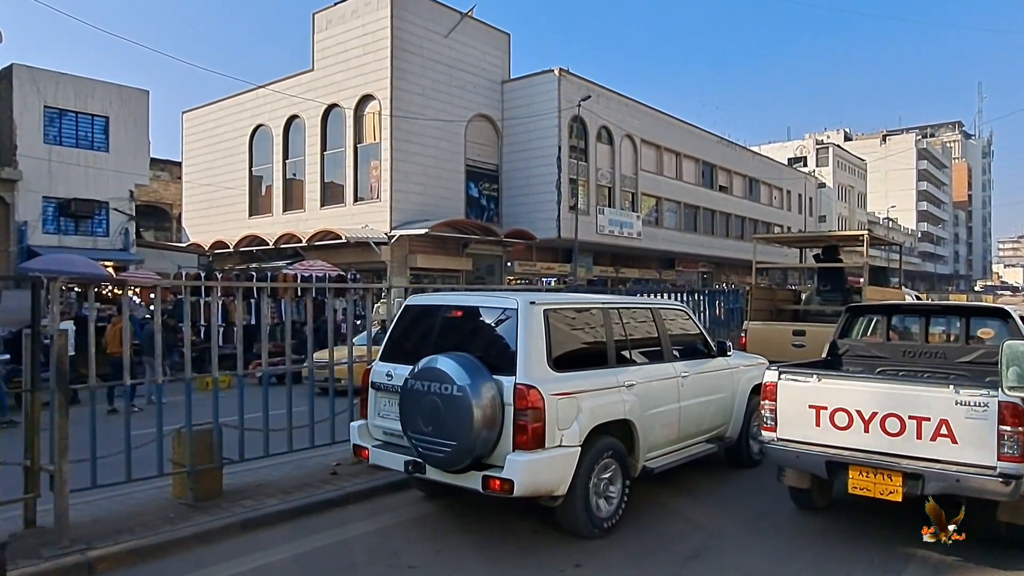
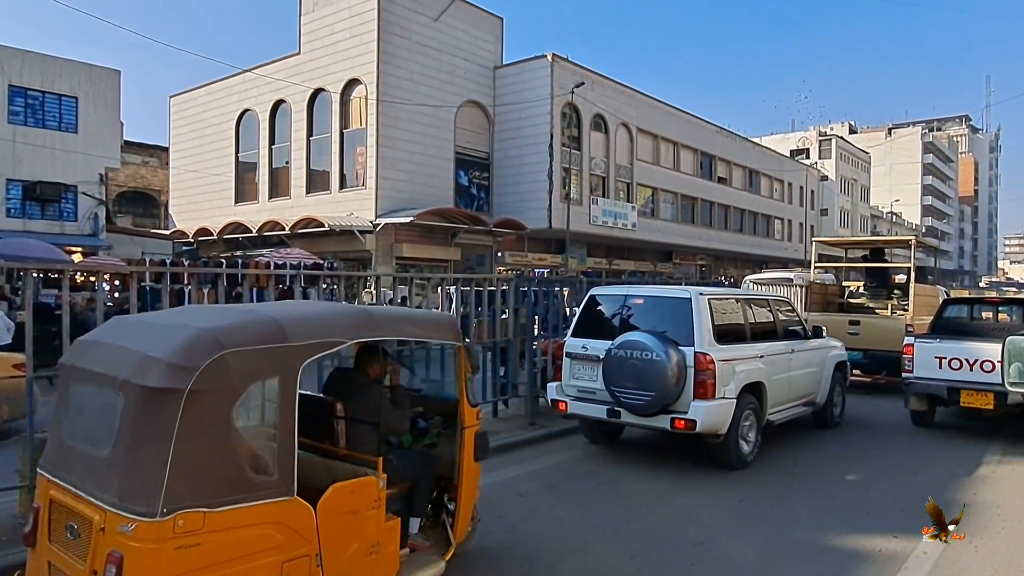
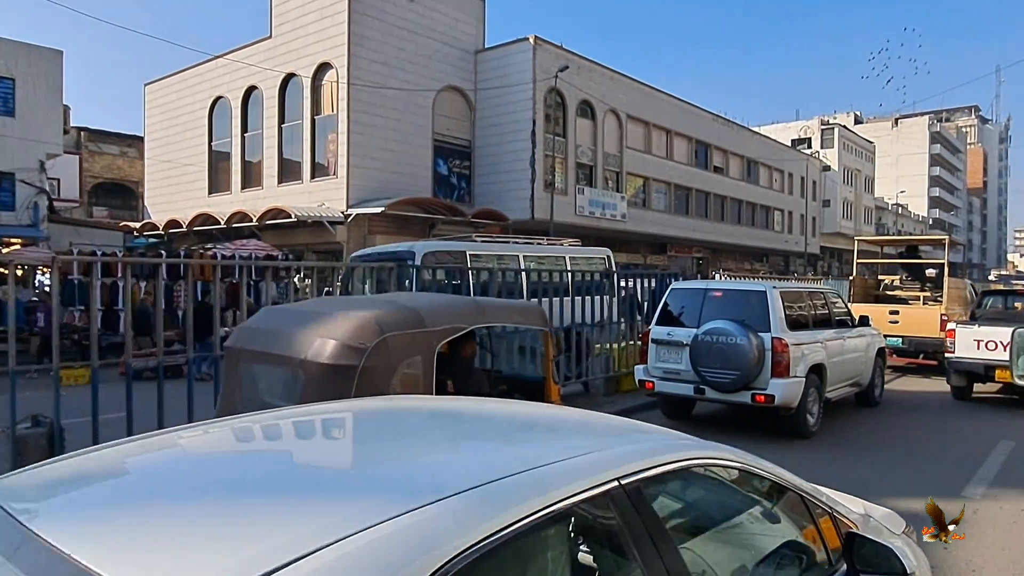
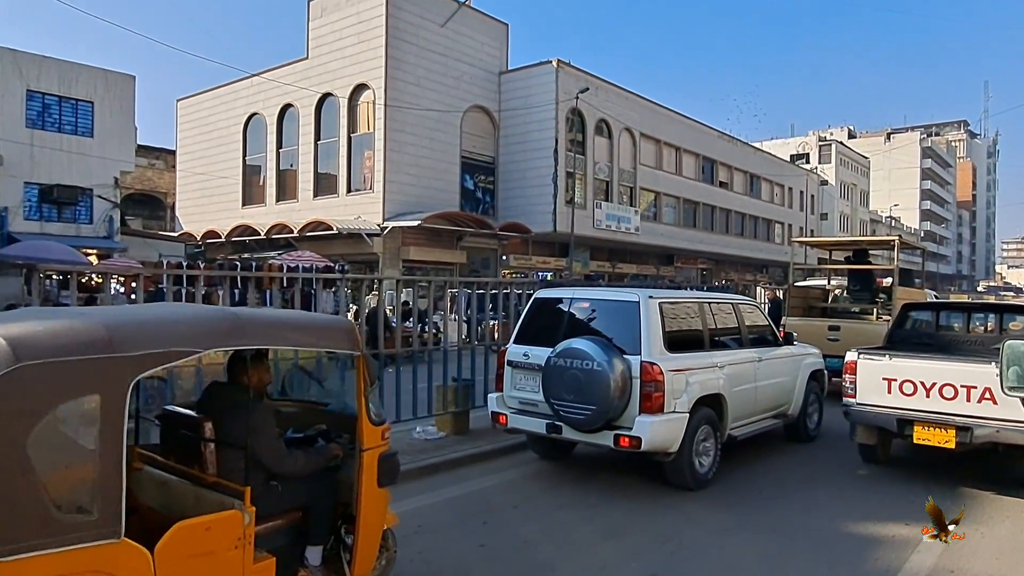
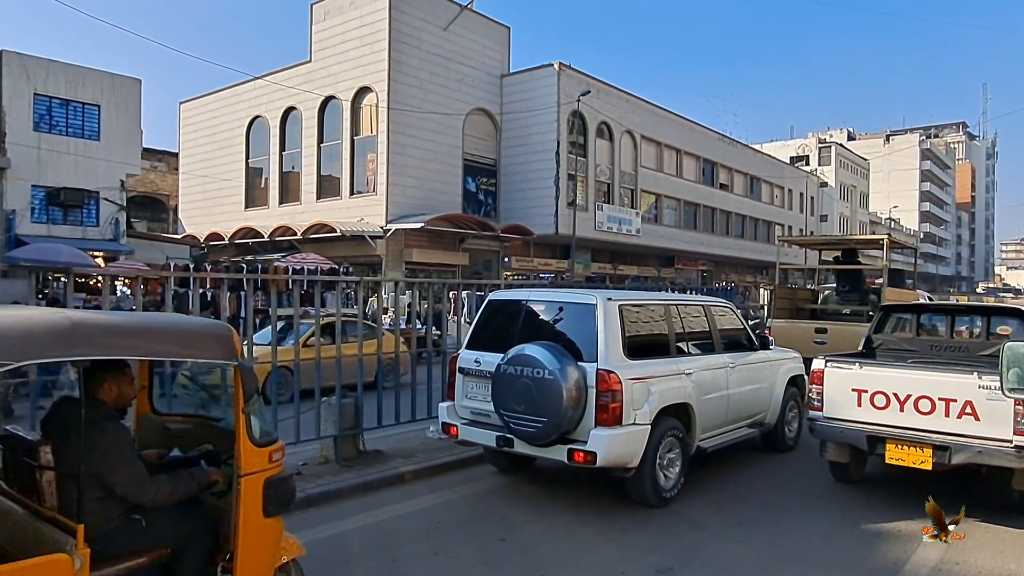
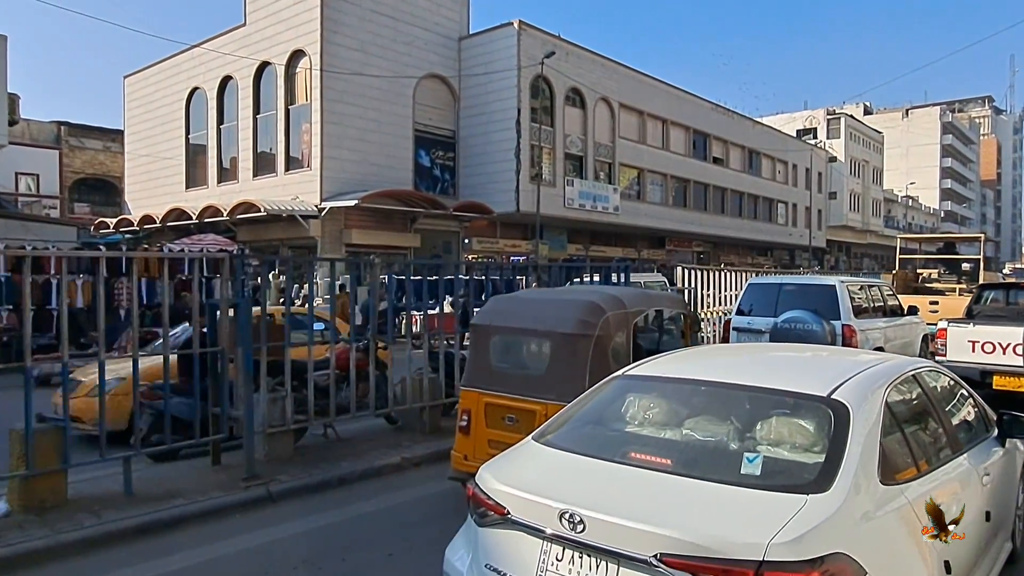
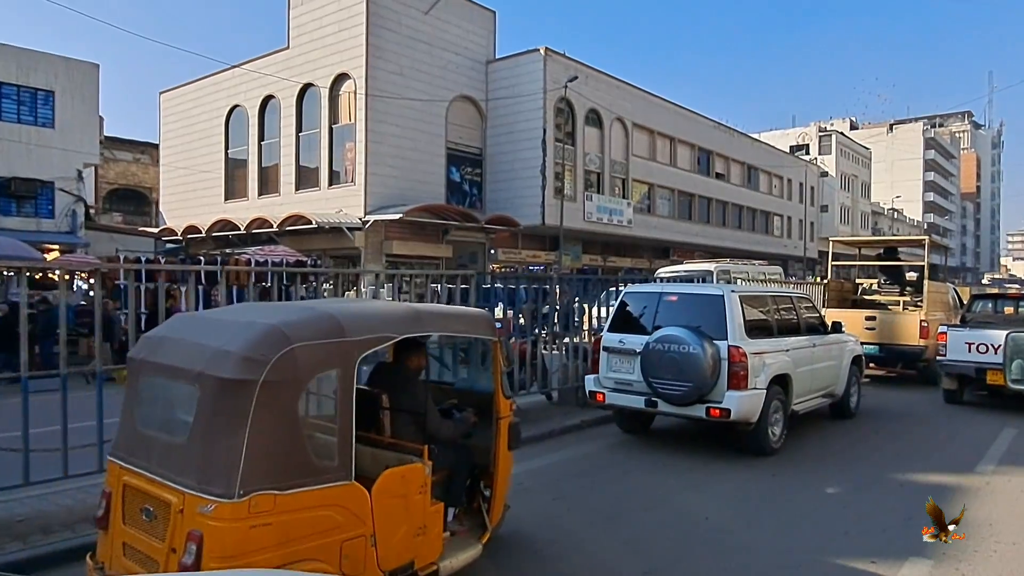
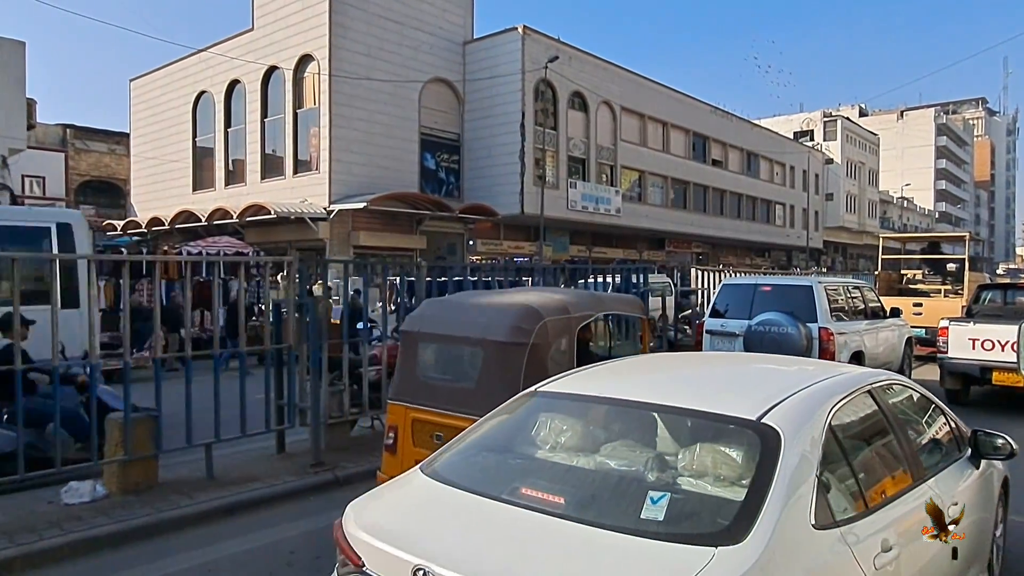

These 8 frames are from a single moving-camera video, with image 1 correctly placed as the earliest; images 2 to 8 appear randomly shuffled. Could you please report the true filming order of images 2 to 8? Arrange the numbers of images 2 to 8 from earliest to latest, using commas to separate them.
5, 4, 2, 7, 3, 8, 6
